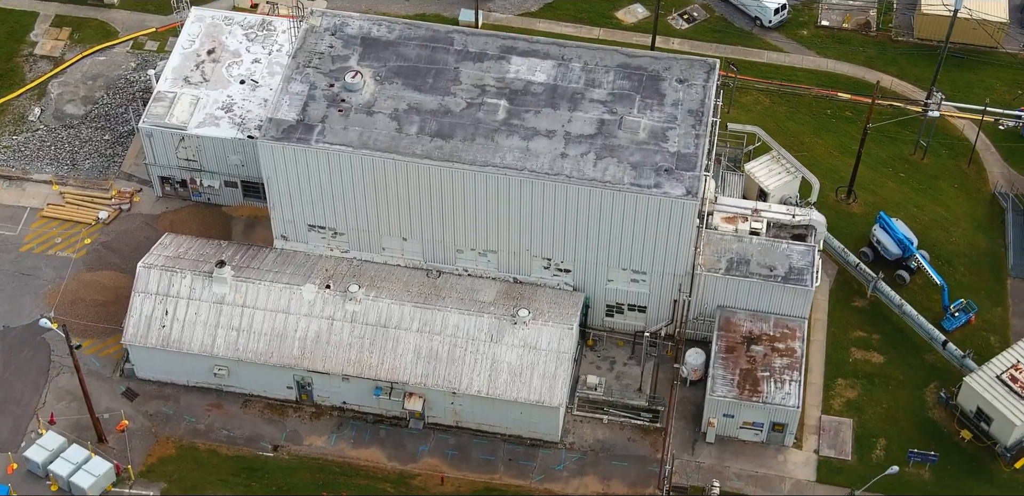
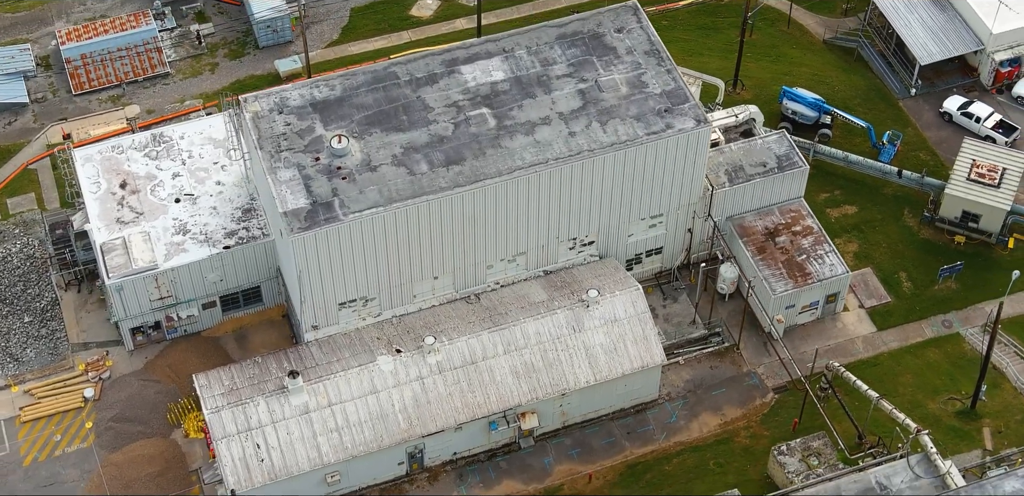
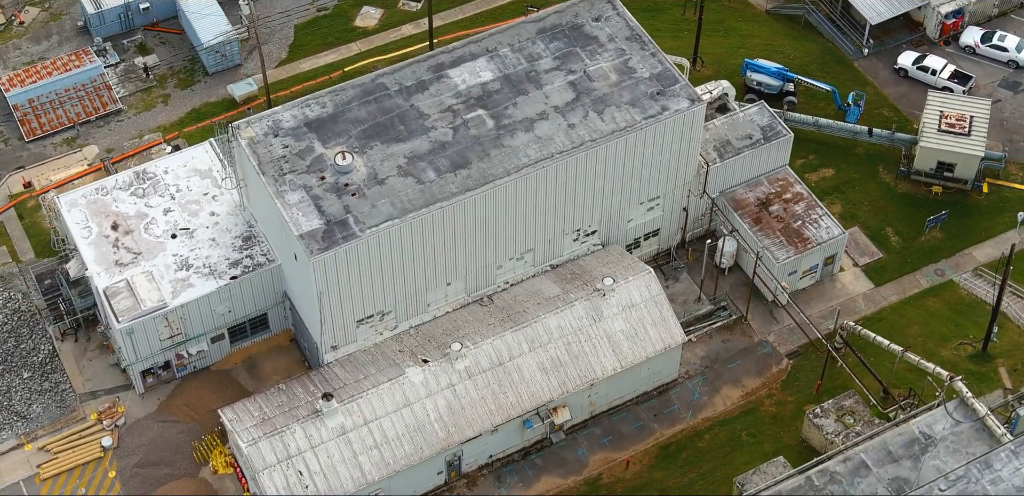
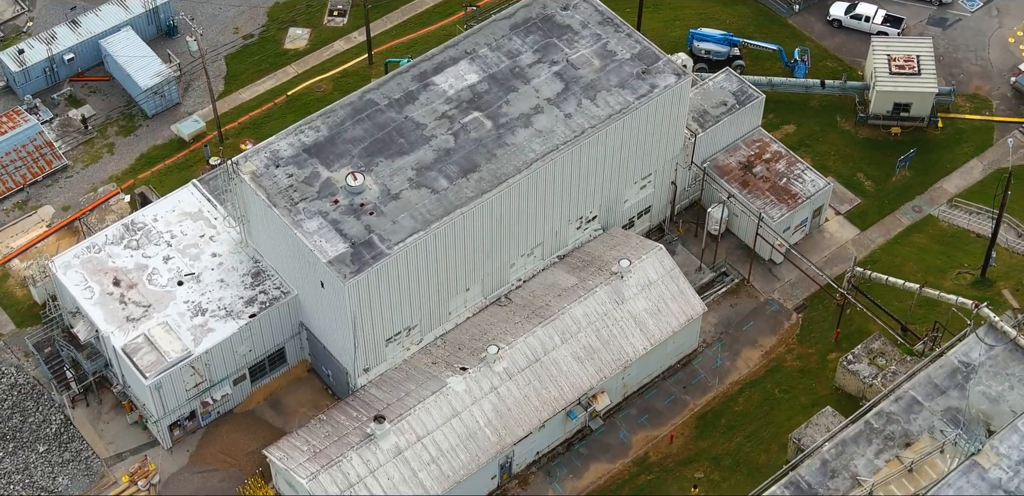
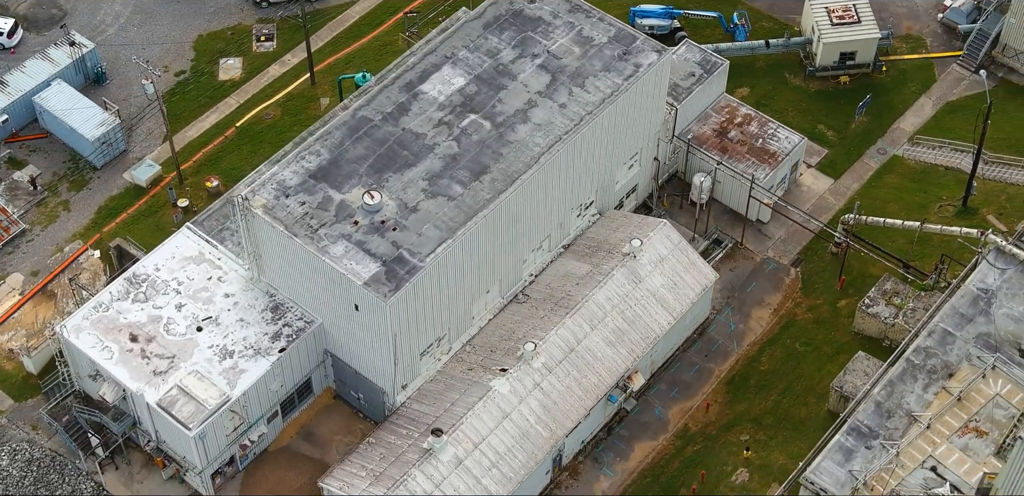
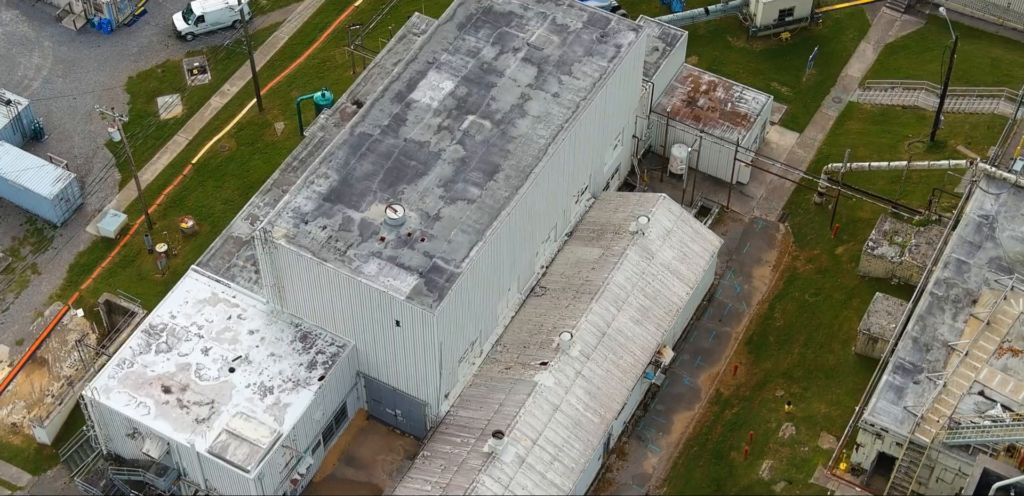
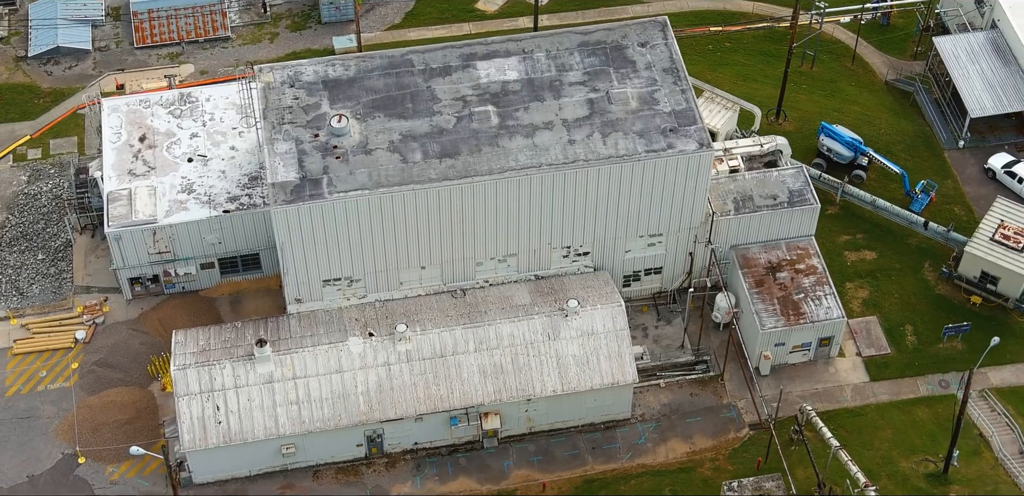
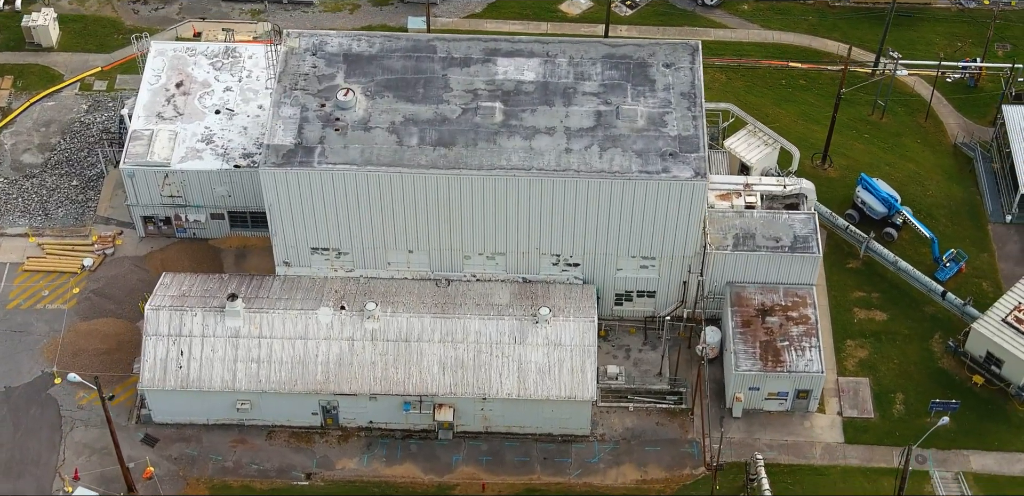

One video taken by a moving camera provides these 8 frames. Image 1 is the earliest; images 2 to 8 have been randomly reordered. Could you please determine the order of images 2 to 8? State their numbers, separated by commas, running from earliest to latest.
8, 7, 2, 3, 4, 5, 6
